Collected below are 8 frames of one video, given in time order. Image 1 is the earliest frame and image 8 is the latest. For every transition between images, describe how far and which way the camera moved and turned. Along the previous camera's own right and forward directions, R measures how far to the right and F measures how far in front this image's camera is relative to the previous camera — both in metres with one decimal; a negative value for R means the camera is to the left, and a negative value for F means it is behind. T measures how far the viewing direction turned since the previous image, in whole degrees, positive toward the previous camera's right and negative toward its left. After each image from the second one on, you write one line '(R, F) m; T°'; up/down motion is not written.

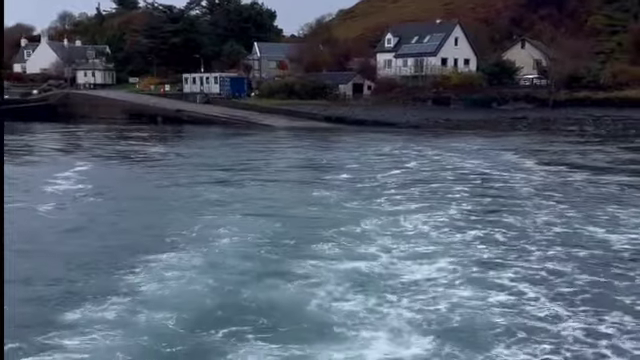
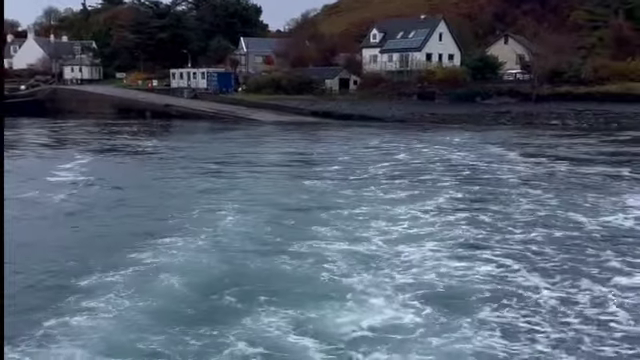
(-0.1, -0.5) m; +1°
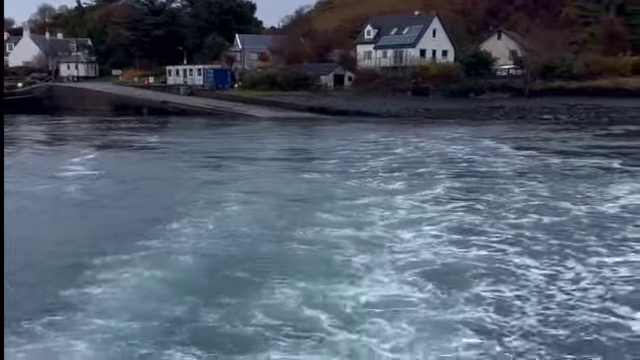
(-0.1, -0.4) m; 0°
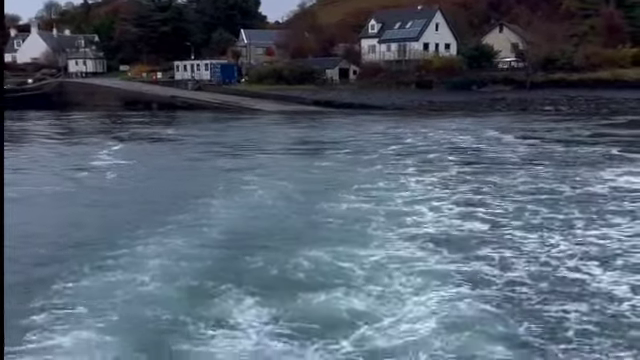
(-0.2, -0.8) m; 0°
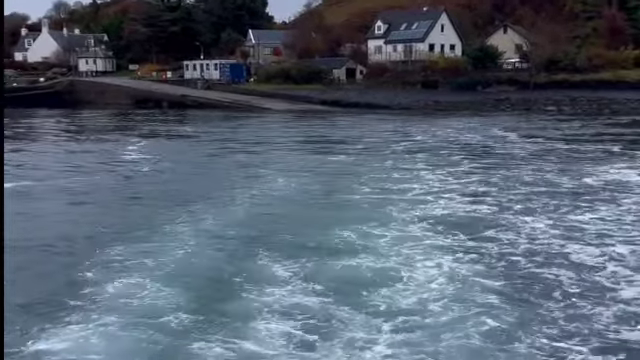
(-0.2, -0.8) m; 0°
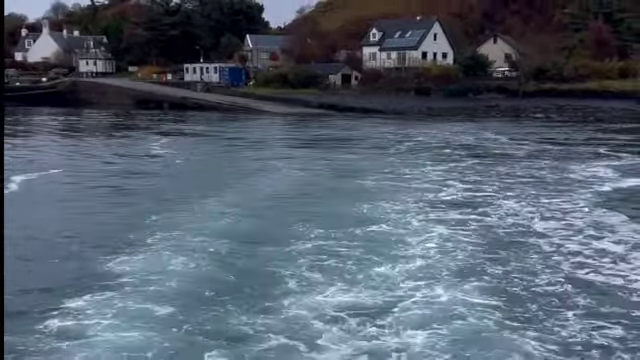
(-0.3, -1.4) m; +1°
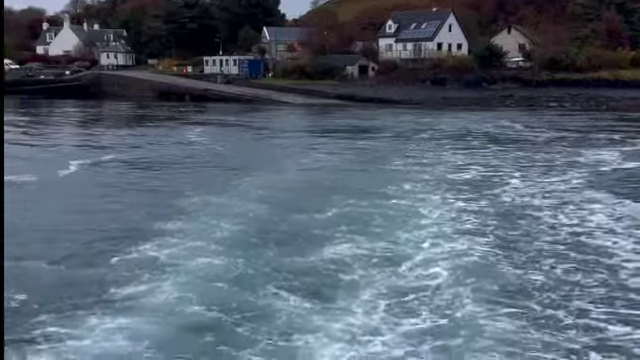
(-0.2, -1.0) m; -1°
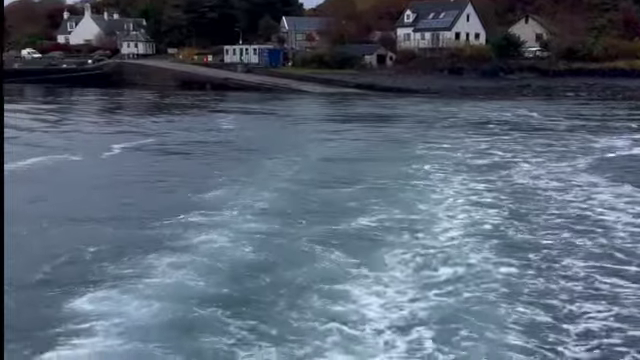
(-0.1, -0.6) m; -1°
